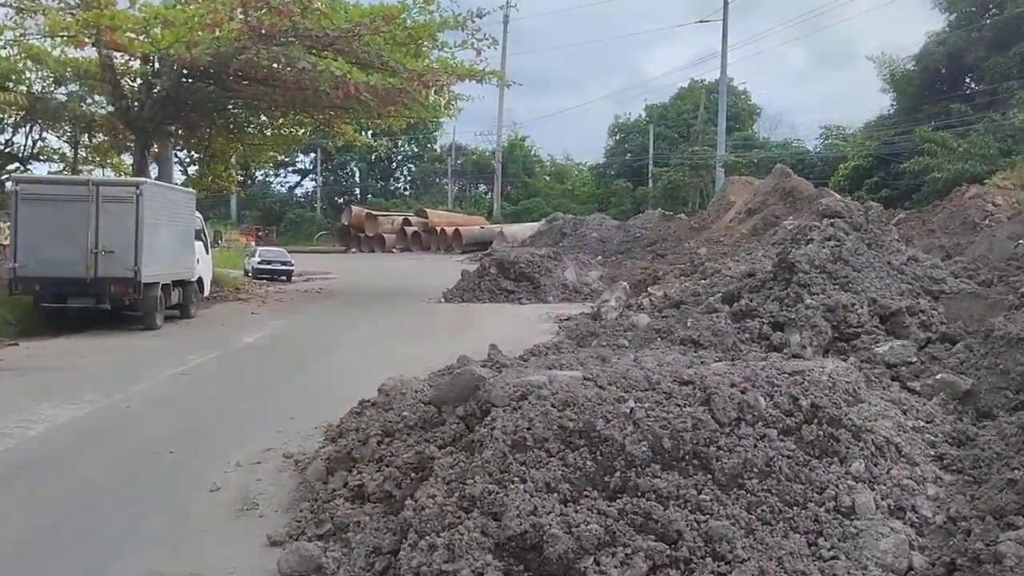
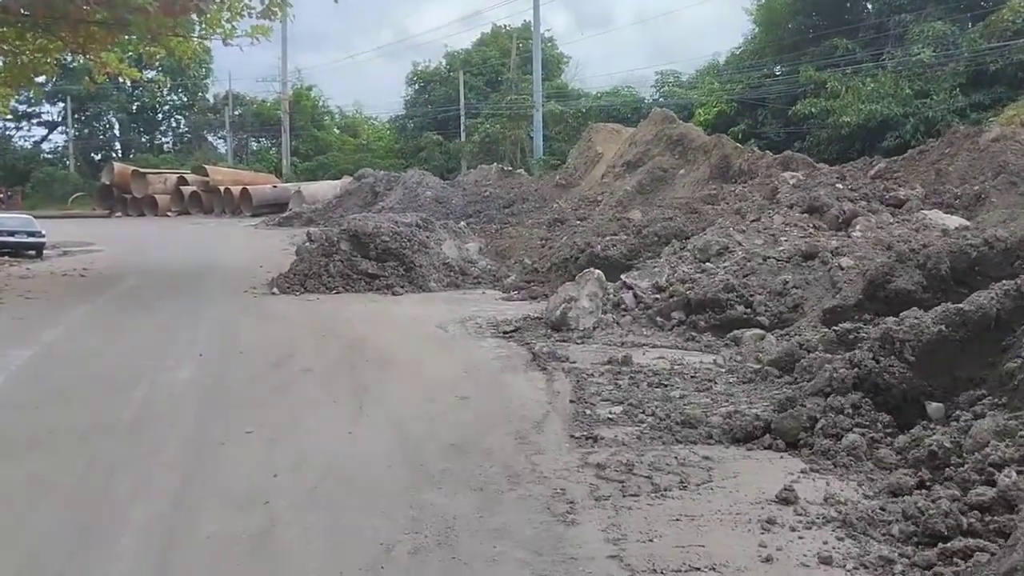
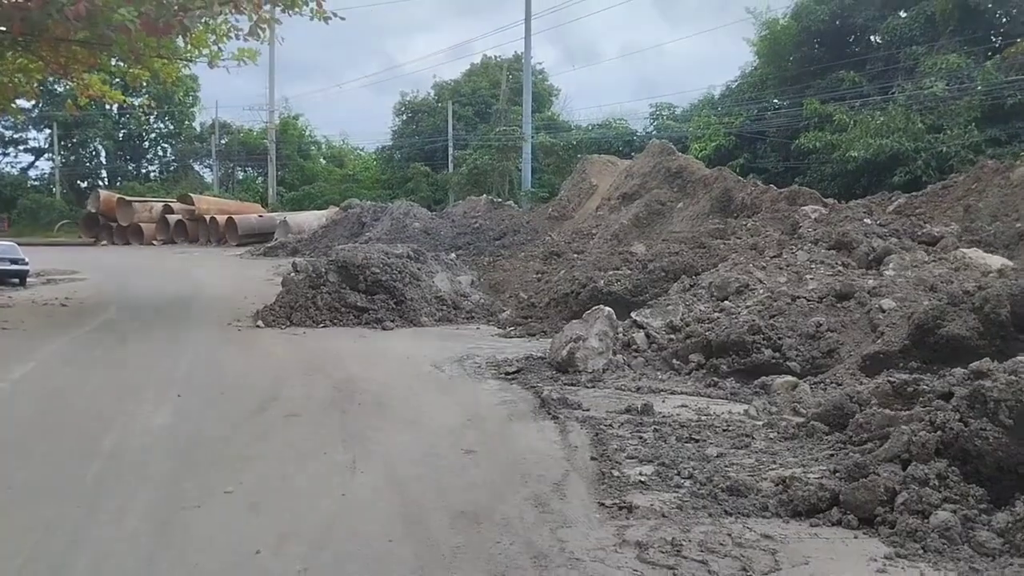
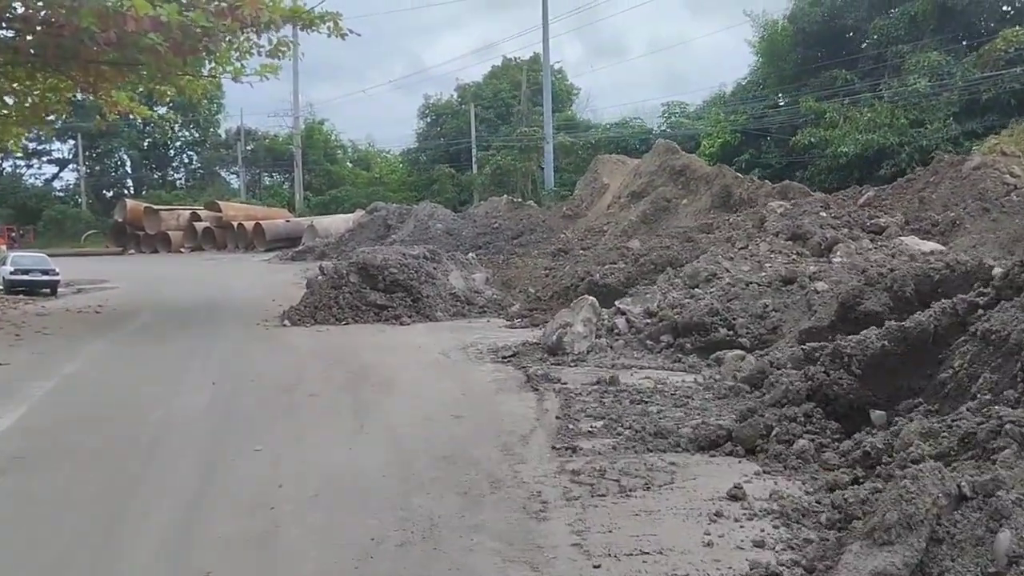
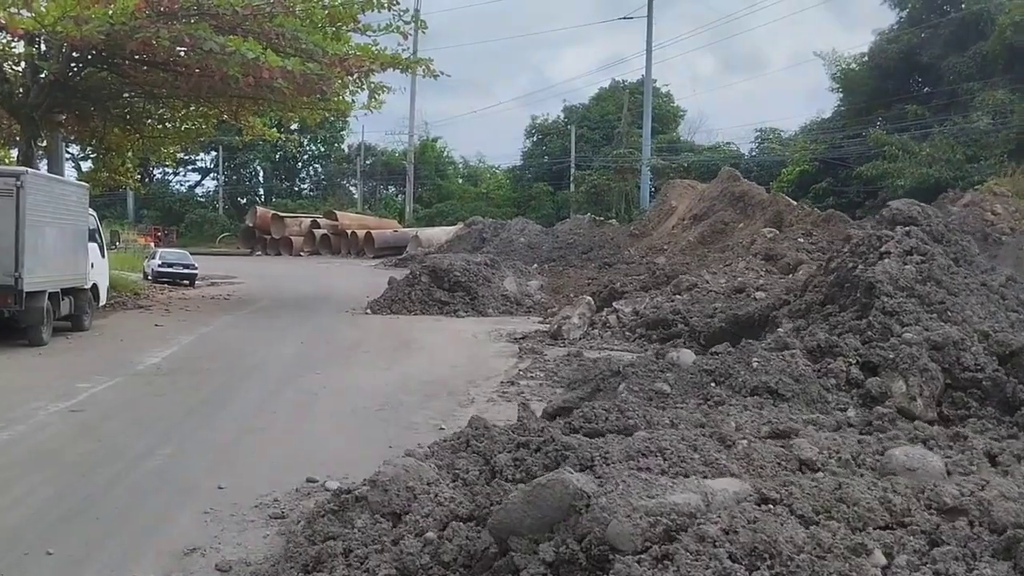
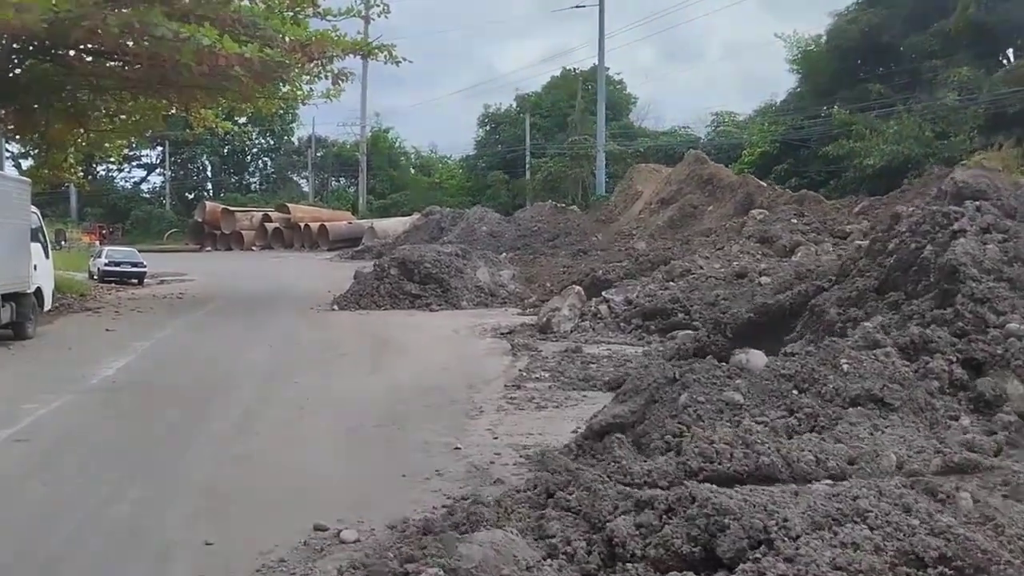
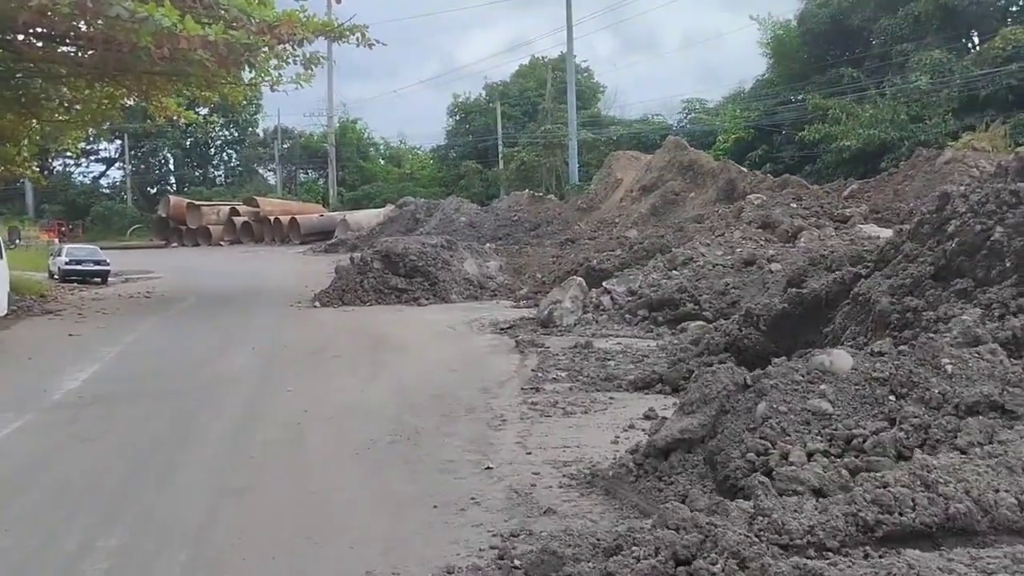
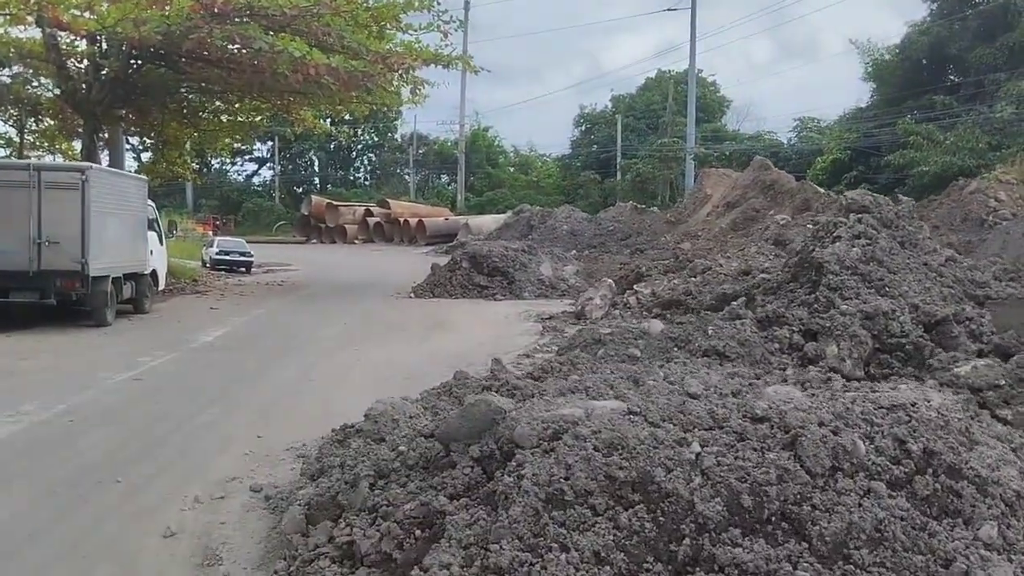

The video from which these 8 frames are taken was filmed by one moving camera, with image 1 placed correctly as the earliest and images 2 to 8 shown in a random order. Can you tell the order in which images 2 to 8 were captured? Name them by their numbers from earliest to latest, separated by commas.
8, 5, 6, 7, 4, 2, 3
